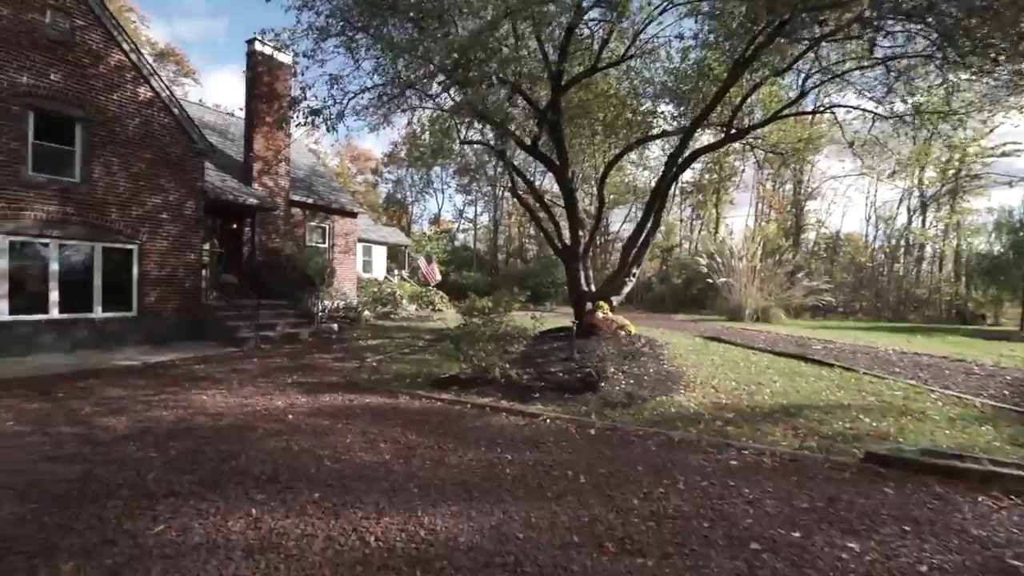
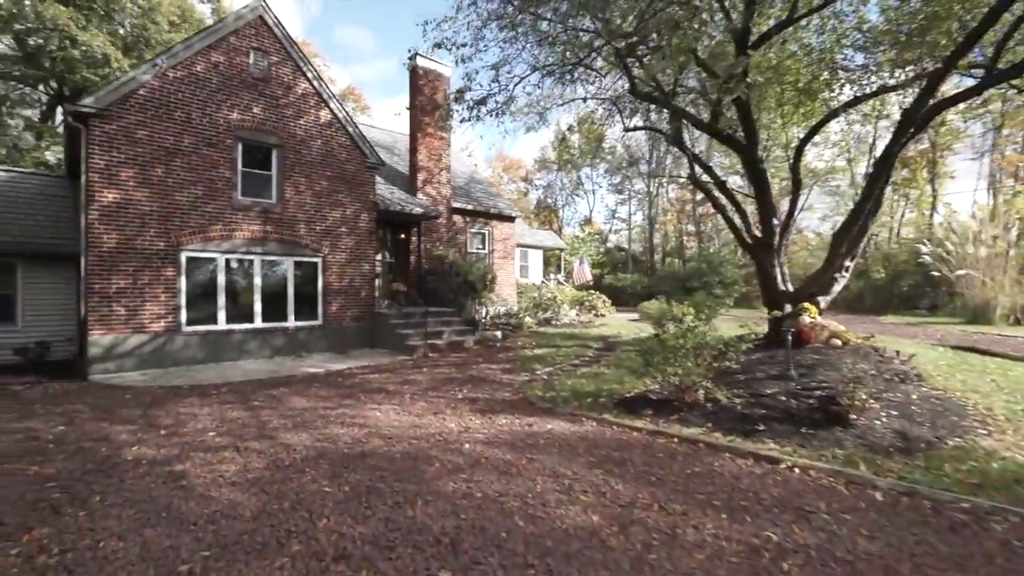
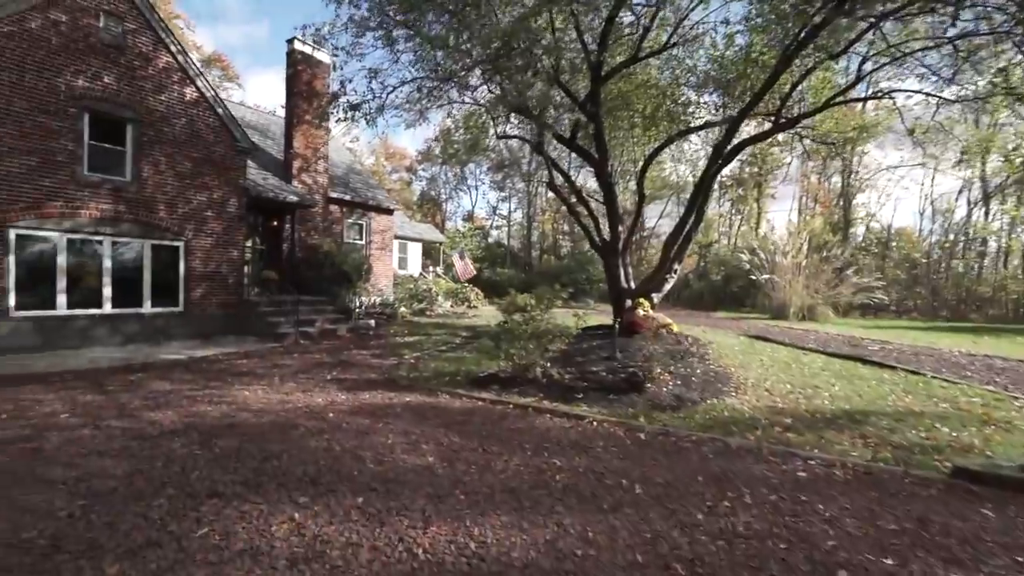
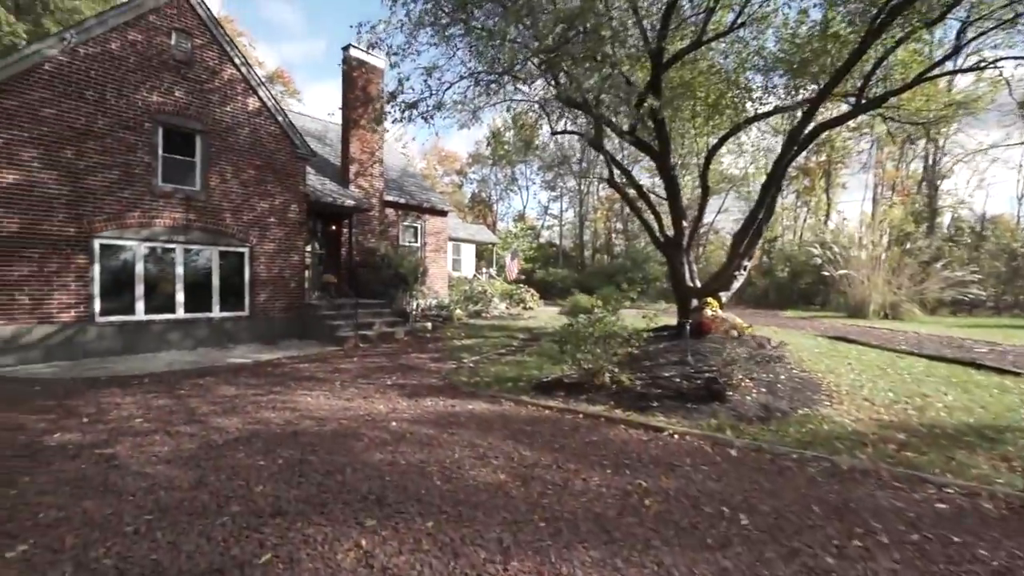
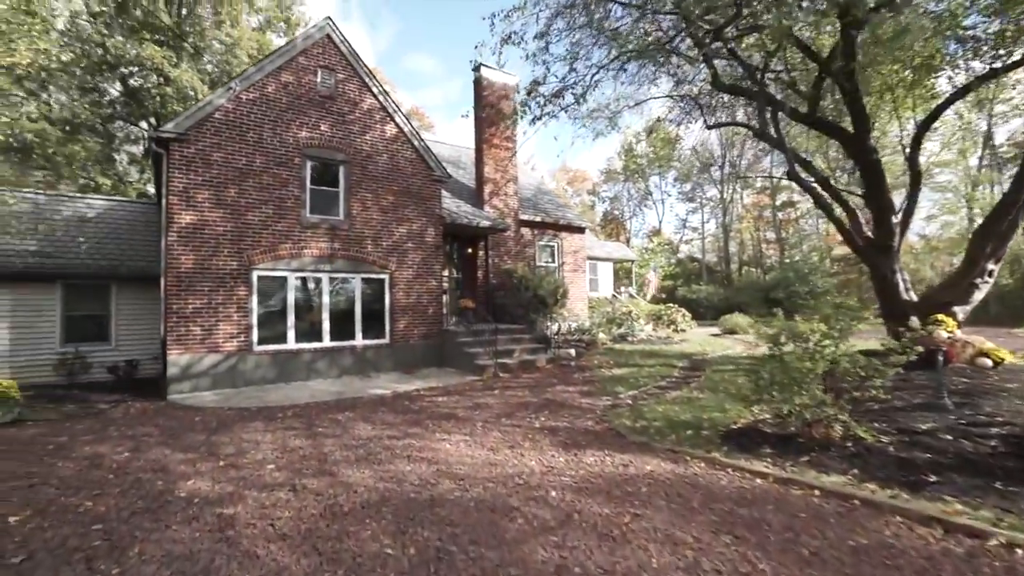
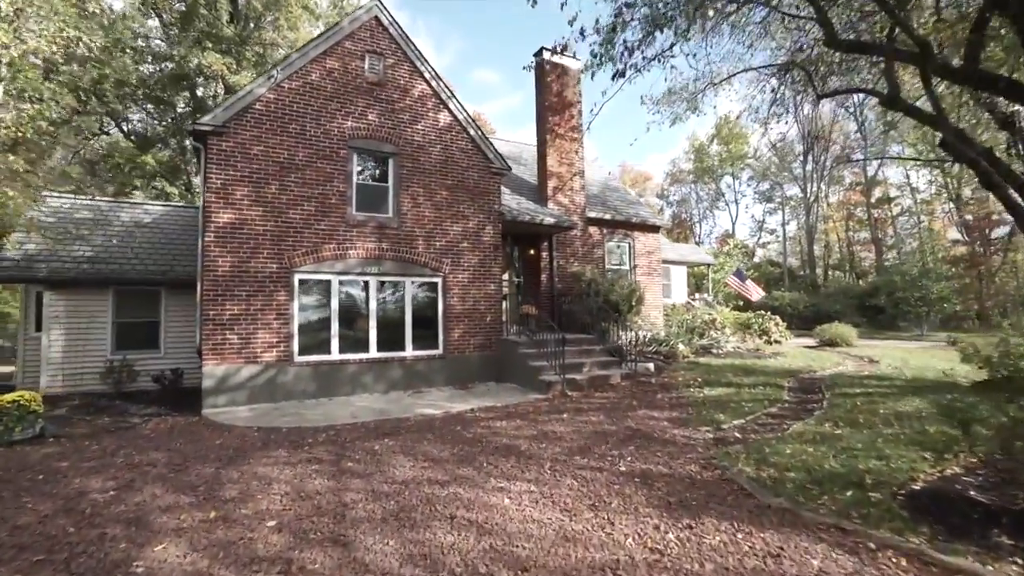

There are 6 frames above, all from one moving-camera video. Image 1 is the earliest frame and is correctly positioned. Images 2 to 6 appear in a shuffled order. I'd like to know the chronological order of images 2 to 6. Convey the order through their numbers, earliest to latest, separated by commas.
3, 4, 2, 5, 6
